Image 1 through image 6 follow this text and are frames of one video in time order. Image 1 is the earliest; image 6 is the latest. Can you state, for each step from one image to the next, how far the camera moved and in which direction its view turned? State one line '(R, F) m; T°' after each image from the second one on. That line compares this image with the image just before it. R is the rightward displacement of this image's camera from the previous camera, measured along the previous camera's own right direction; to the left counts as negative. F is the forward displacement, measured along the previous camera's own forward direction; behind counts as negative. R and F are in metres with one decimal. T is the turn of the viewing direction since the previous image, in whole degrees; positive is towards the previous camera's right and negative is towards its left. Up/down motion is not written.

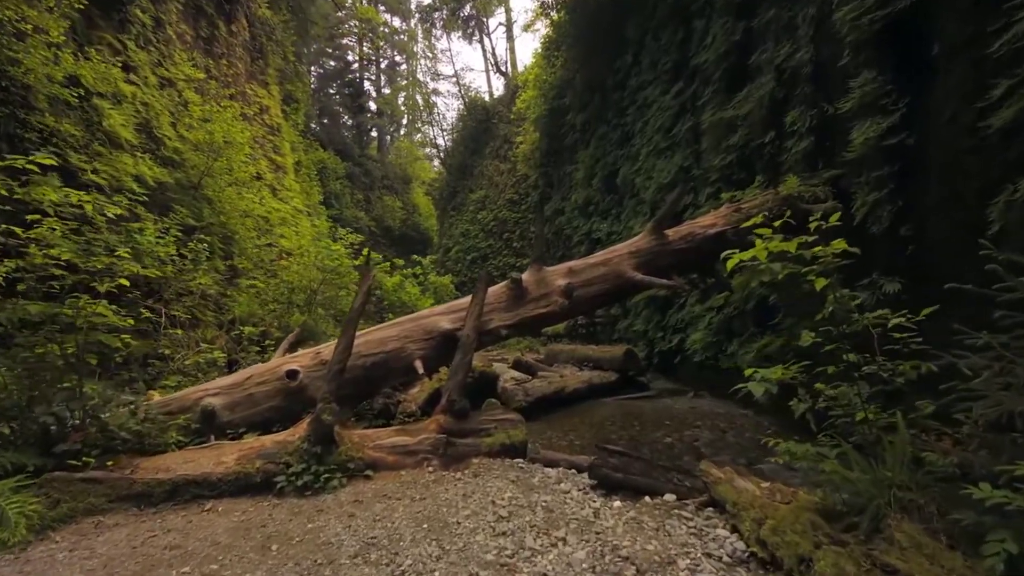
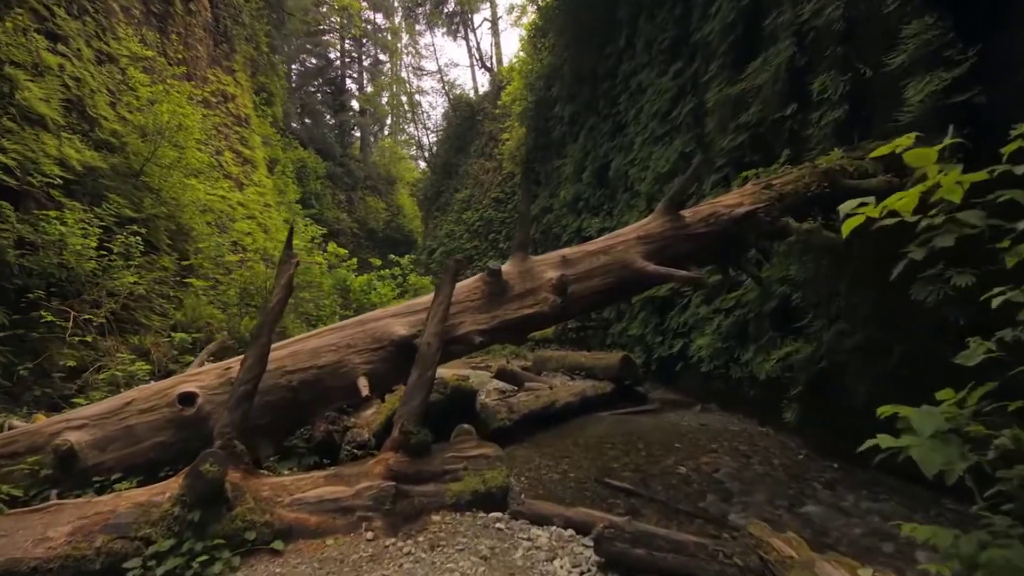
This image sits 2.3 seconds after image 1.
(+0.1, +1.0) m; +1°
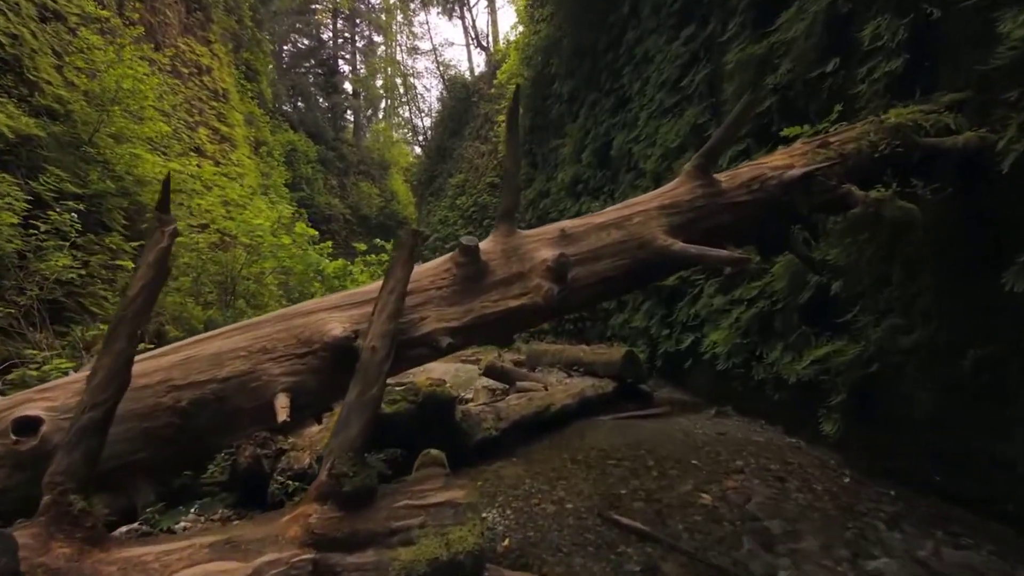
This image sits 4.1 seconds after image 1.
(+0.1, +0.8) m; 0°
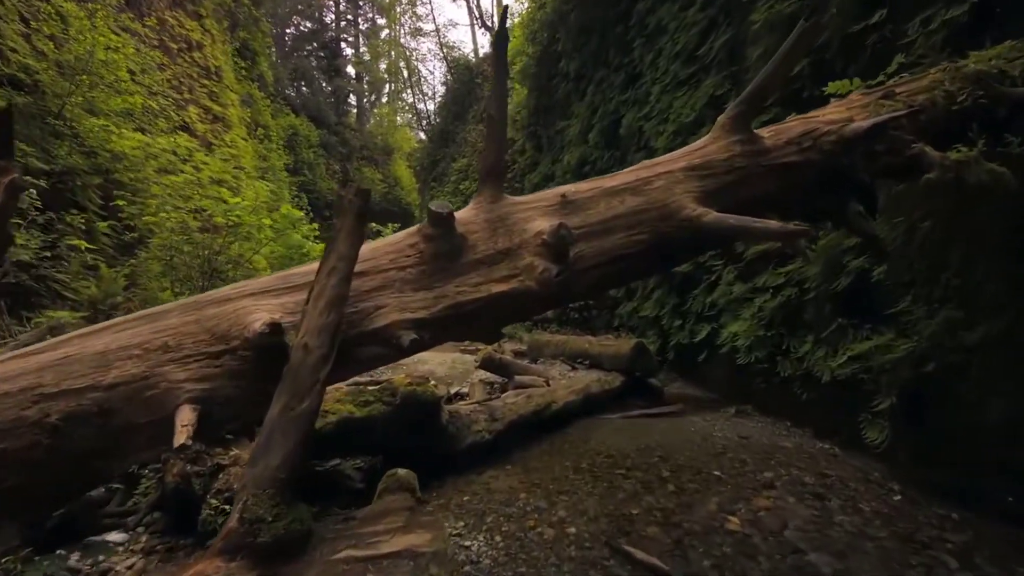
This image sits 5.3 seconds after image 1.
(+0.1, +0.5) m; -1°
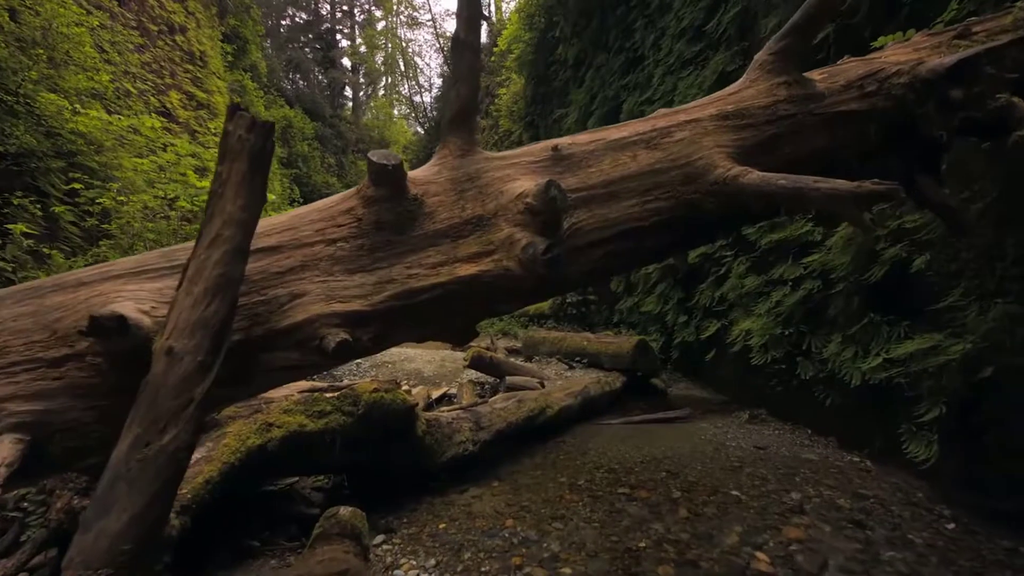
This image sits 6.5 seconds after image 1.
(+0.1, +0.5) m; 0°
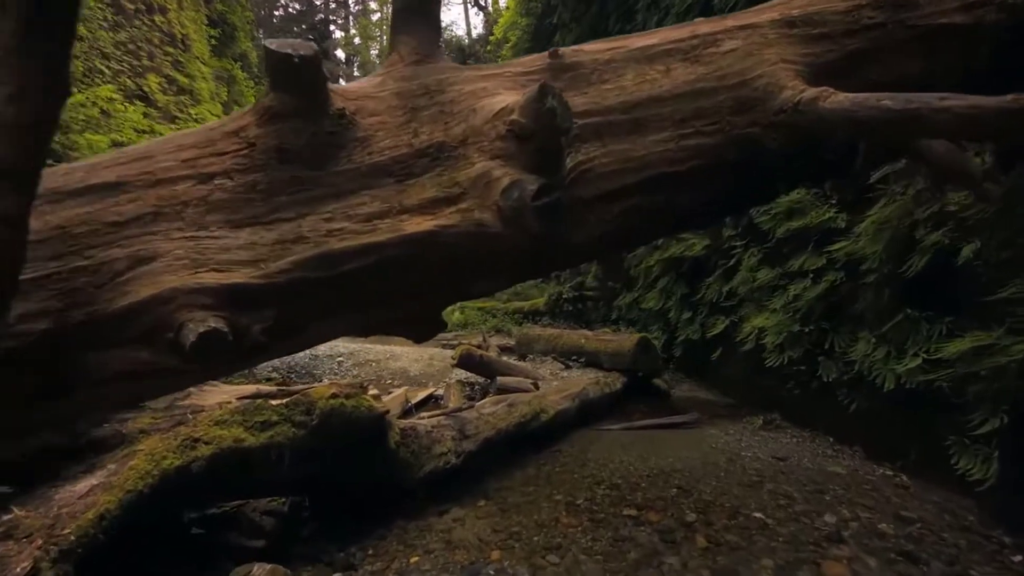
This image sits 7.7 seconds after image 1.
(0.0, +0.5) m; +1°
